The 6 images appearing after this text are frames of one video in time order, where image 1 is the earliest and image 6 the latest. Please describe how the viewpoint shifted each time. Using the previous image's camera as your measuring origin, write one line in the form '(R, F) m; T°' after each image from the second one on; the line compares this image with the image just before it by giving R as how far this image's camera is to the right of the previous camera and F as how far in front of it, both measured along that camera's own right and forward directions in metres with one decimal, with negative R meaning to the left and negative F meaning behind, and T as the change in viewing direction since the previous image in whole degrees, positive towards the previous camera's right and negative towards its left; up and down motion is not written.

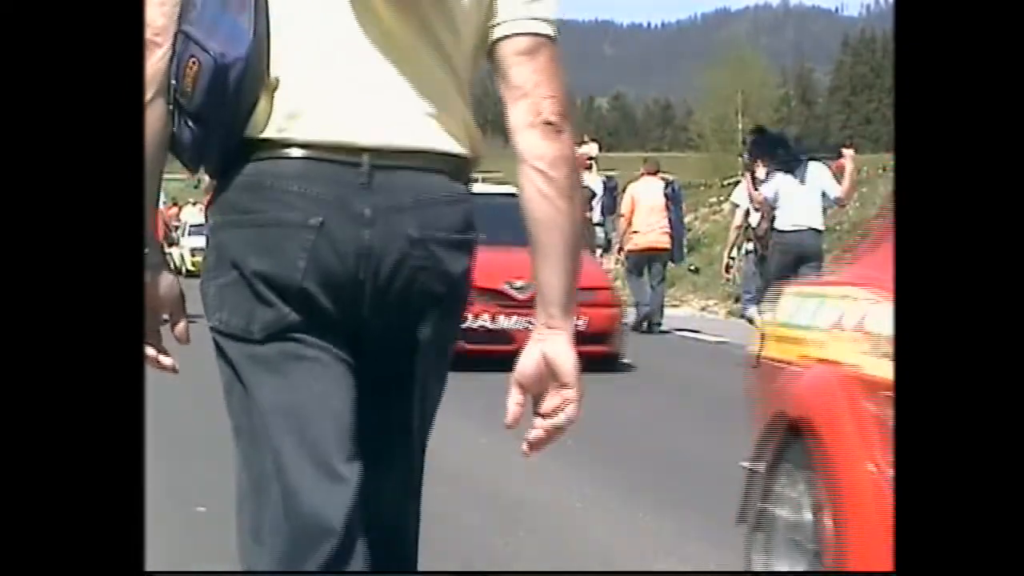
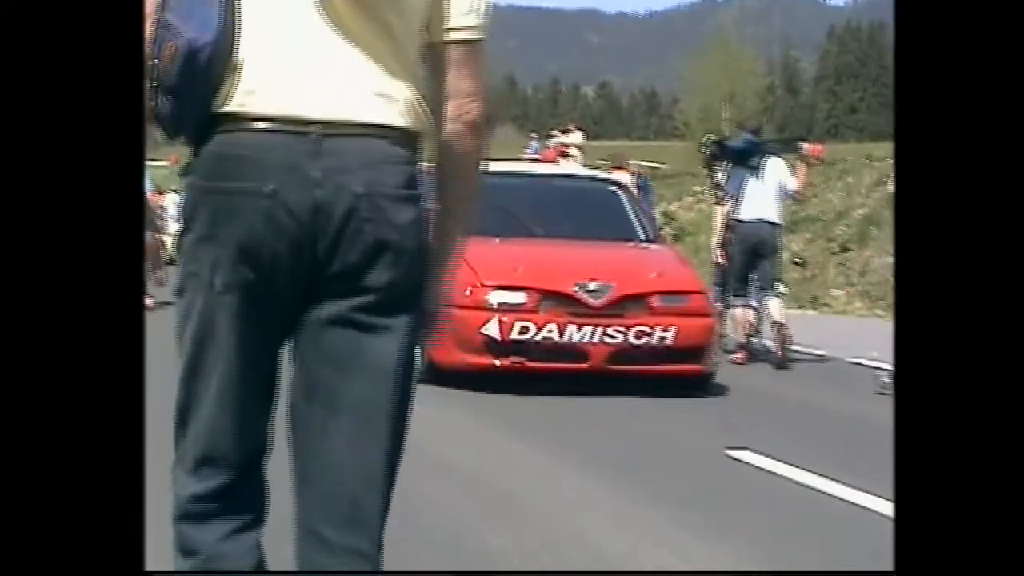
(-0.1, 0.0) m; +2°
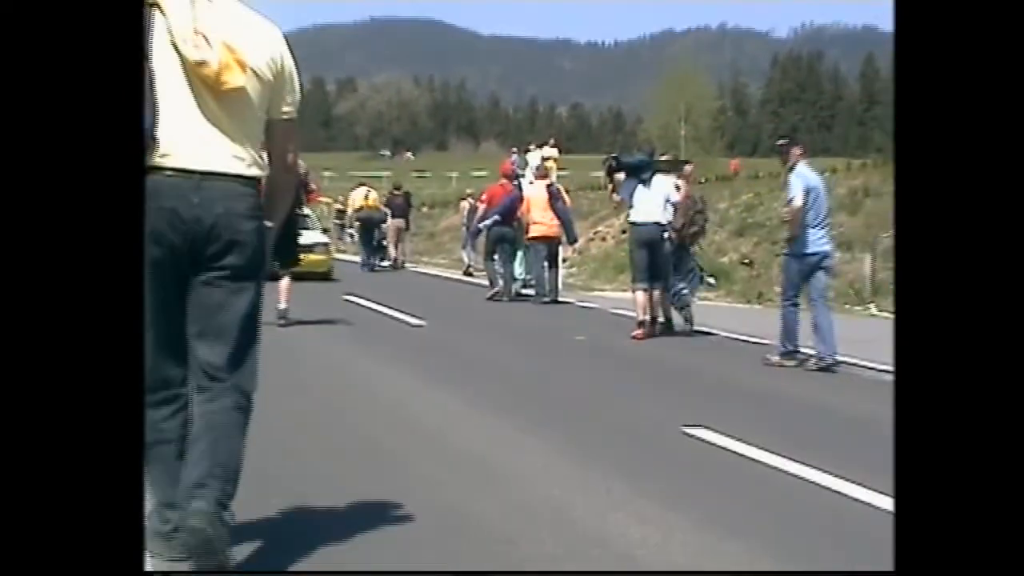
(-0.1, -0.5) m; +2°
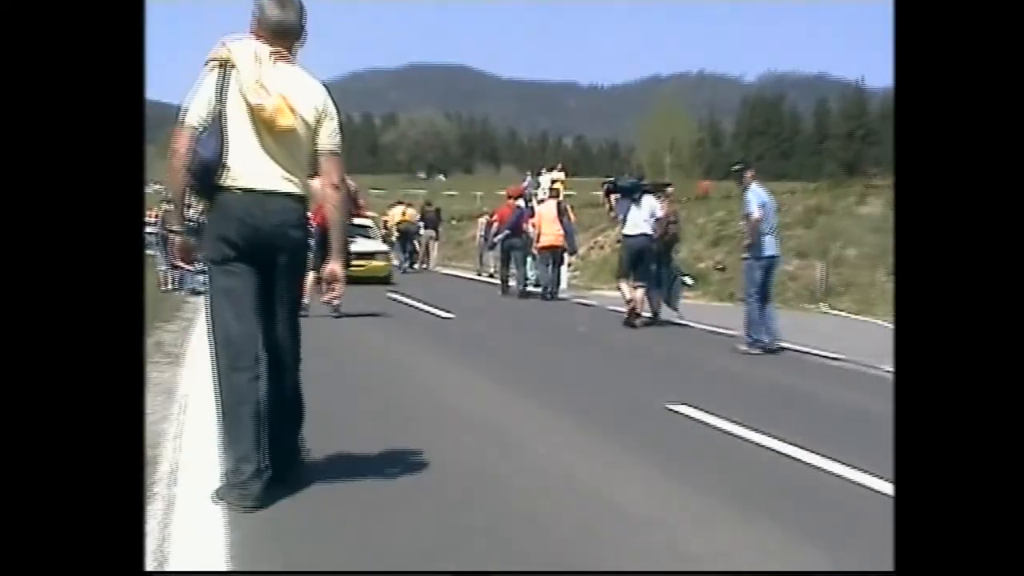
(-0.1, -1.0) m; 0°
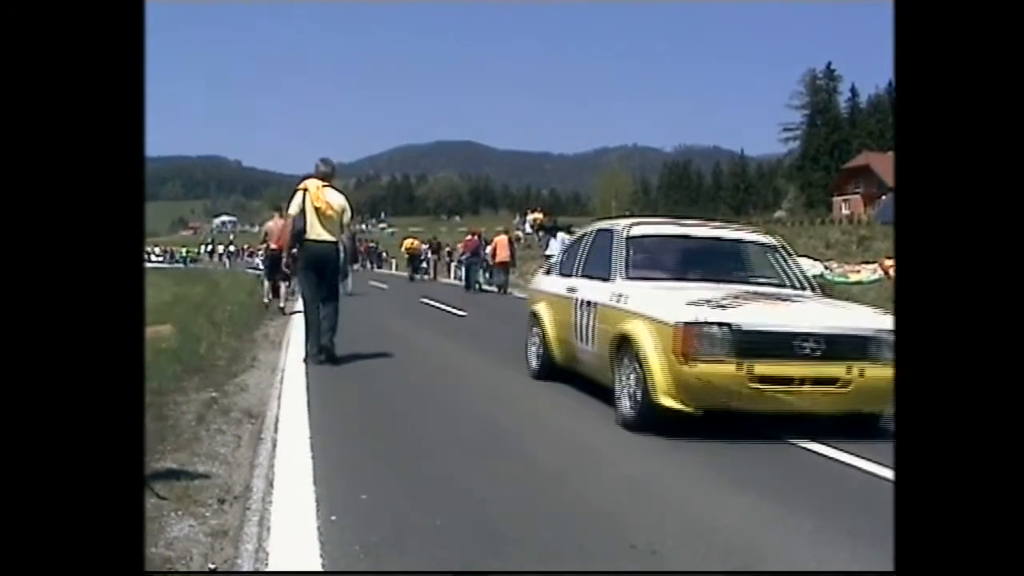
(0.0, -2.6) m; 0°
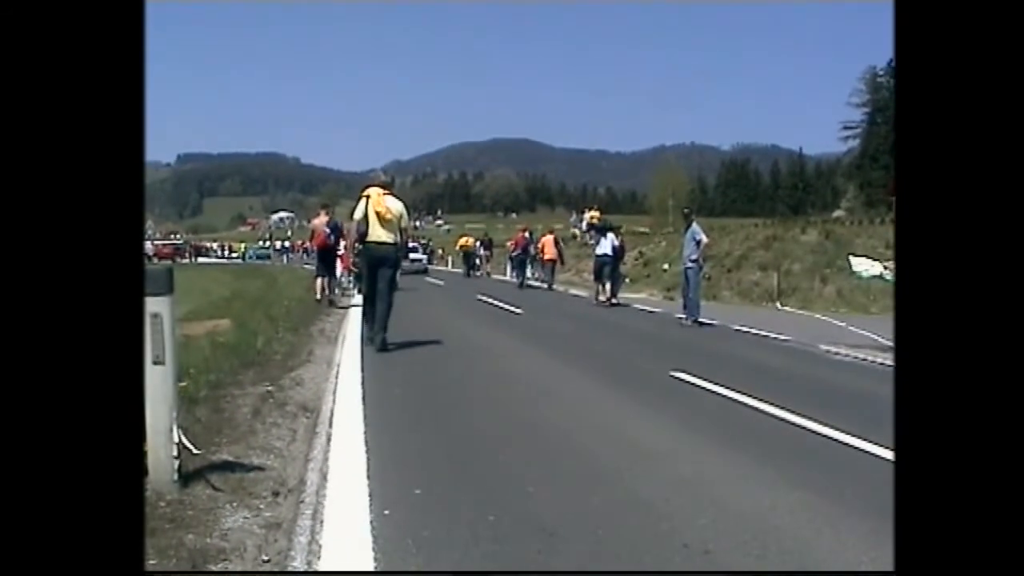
(0.0, 0.0) m; -3°
